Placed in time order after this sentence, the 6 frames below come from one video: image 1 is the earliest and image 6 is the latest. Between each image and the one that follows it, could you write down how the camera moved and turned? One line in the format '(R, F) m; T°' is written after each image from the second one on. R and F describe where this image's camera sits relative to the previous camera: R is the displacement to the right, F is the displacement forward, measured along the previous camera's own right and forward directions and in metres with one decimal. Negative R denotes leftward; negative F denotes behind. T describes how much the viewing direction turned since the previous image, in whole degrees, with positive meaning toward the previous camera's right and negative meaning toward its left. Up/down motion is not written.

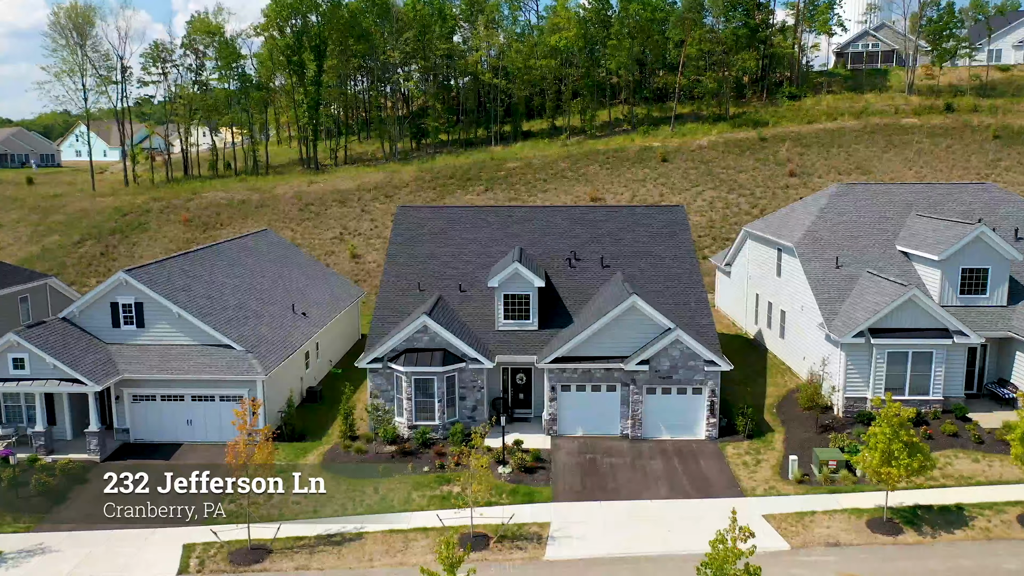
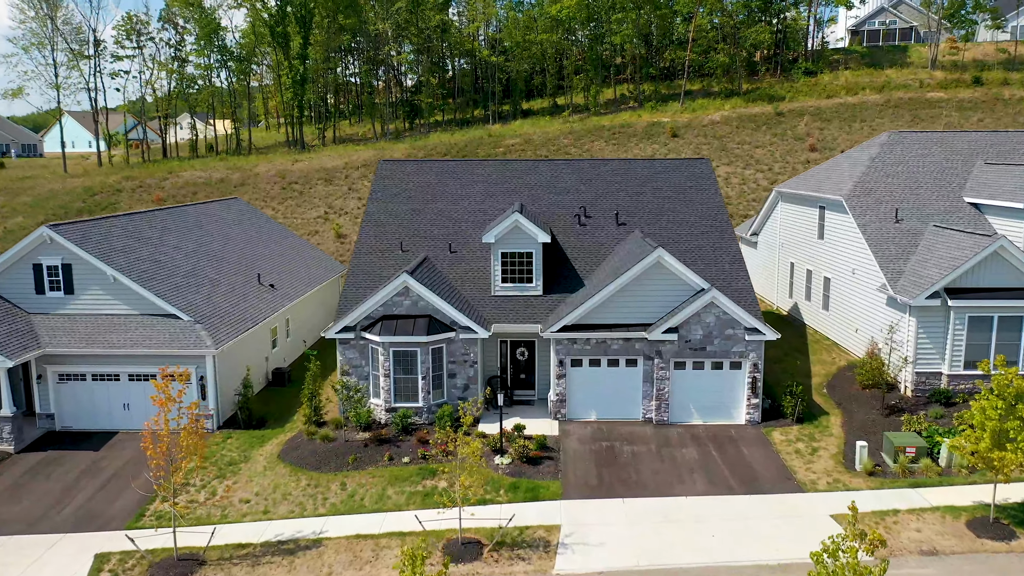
(0.0, +4.0) m; 0°
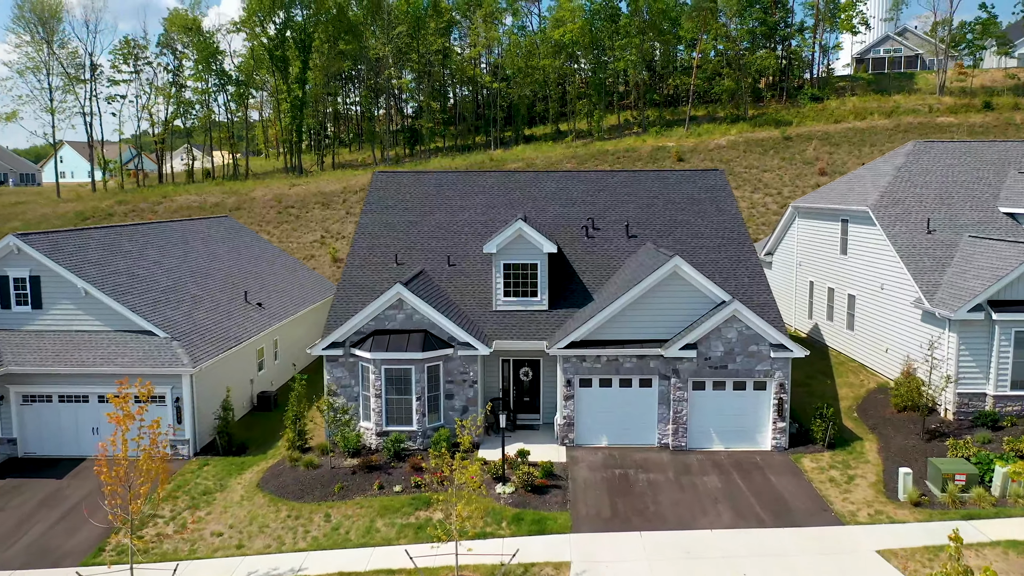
(0.0, +1.5) m; 0°
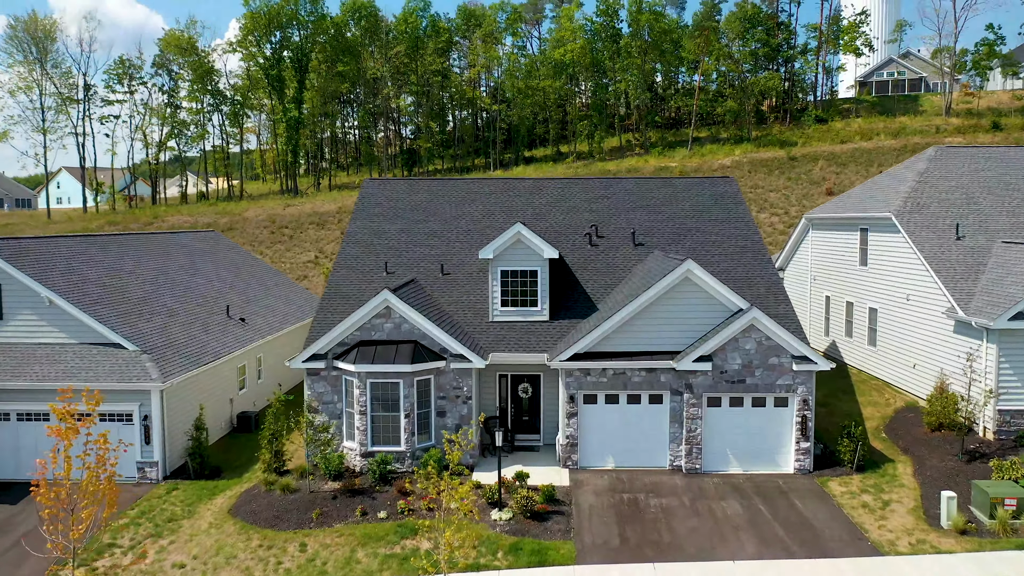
(+0.1, +1.4) m; 0°
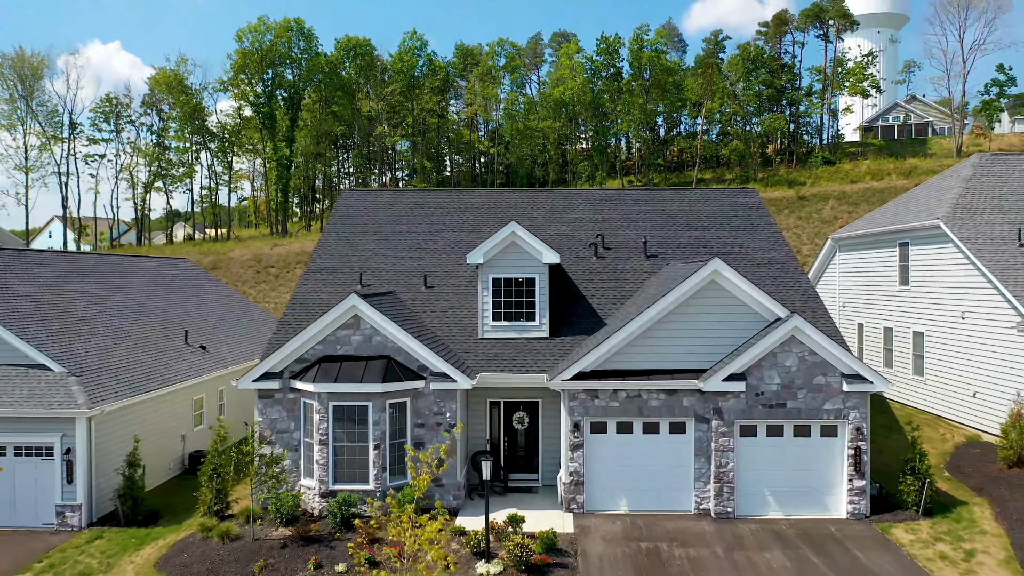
(+0.1, +2.6) m; 0°
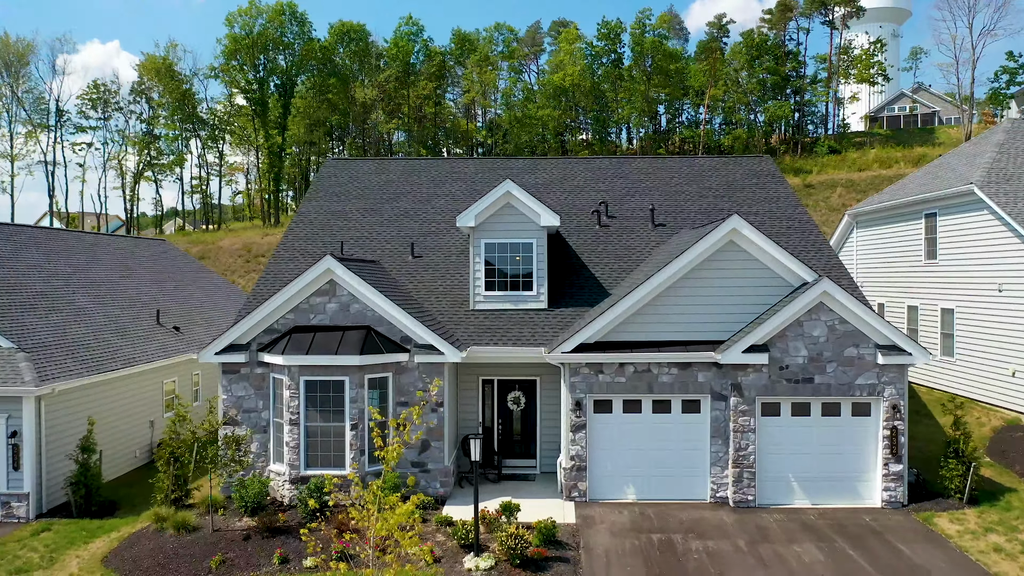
(+0.1, +1.4) m; 0°
